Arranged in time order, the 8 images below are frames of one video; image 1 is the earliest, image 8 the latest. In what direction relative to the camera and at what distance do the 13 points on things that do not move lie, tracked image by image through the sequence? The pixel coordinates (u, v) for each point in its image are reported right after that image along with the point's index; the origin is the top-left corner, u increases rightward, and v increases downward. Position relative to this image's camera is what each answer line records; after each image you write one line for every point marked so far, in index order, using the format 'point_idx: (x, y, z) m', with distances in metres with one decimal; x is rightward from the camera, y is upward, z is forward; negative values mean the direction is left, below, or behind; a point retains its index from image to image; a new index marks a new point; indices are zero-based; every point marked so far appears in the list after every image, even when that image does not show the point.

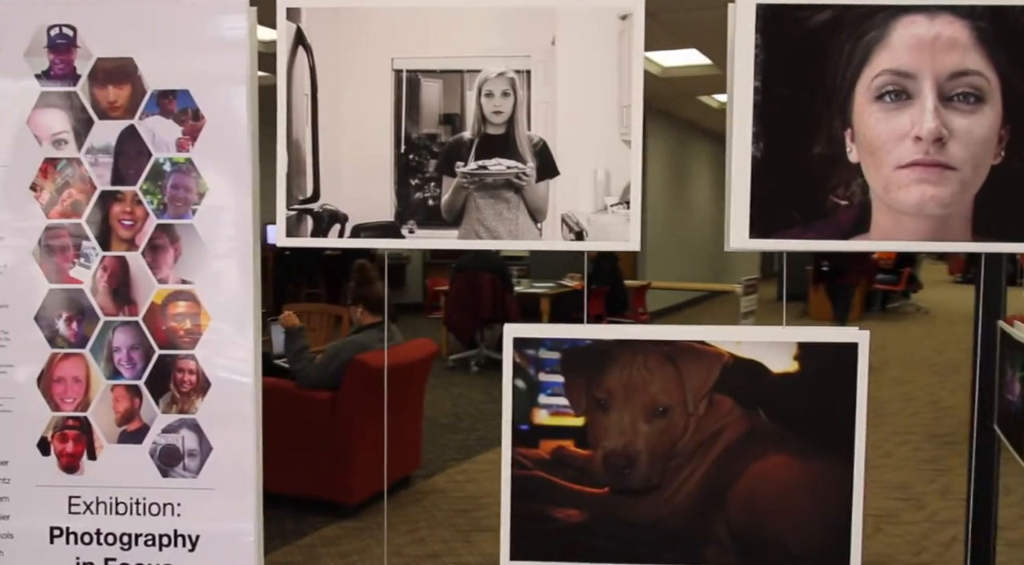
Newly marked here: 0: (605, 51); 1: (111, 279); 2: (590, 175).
0: (+0.2, +0.5, +2.4) m
1: (-0.9, 0.0, +2.4) m
2: (+0.2, +0.2, +2.4) m
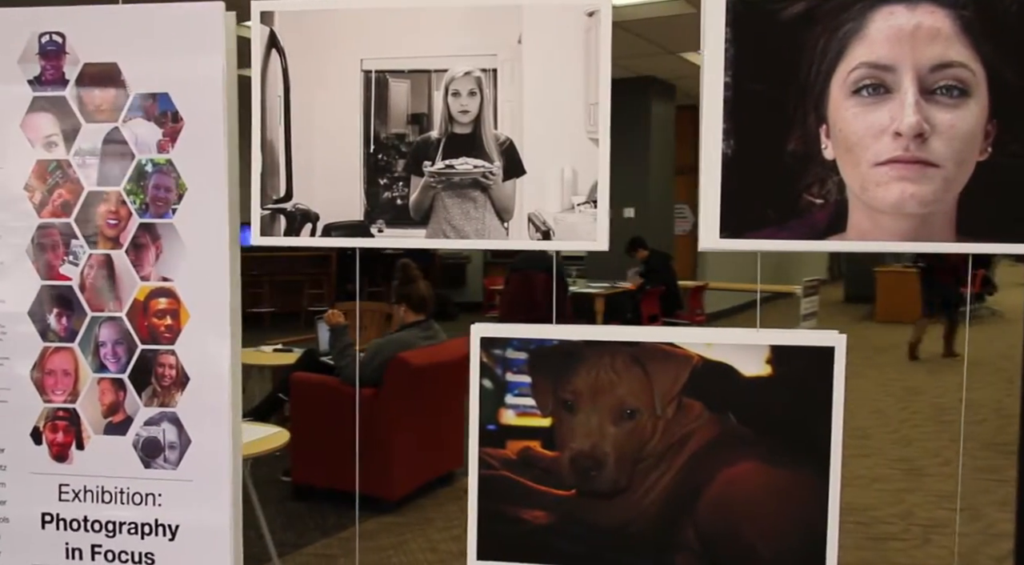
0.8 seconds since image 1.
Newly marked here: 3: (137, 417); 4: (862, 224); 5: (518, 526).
0: (+0.1, +0.5, +2.4) m
1: (-1.0, 0.0, +2.5) m
2: (+0.1, +0.2, +2.4) m
3: (-0.9, -0.3, +2.6) m
4: (+0.8, +0.1, +2.4) m
5: (0.0, -0.6, +2.5) m
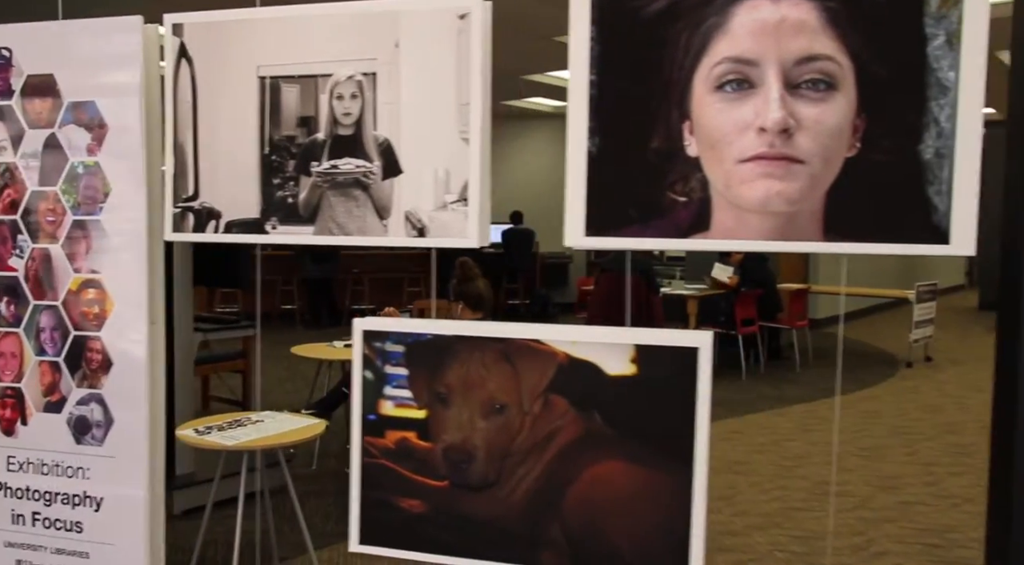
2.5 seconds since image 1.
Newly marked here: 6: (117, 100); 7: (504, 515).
0: (-0.2, +0.5, +2.5) m
1: (-1.2, 0.0, +2.8) m
2: (-0.2, +0.3, +2.5) m
3: (-1.1, -0.3, +2.8) m
4: (+0.5, +0.1, +2.3) m
5: (-0.3, -0.5, +2.6) m
6: (-1.0, +0.5, +2.7) m
7: (0.0, -0.5, +2.5) m
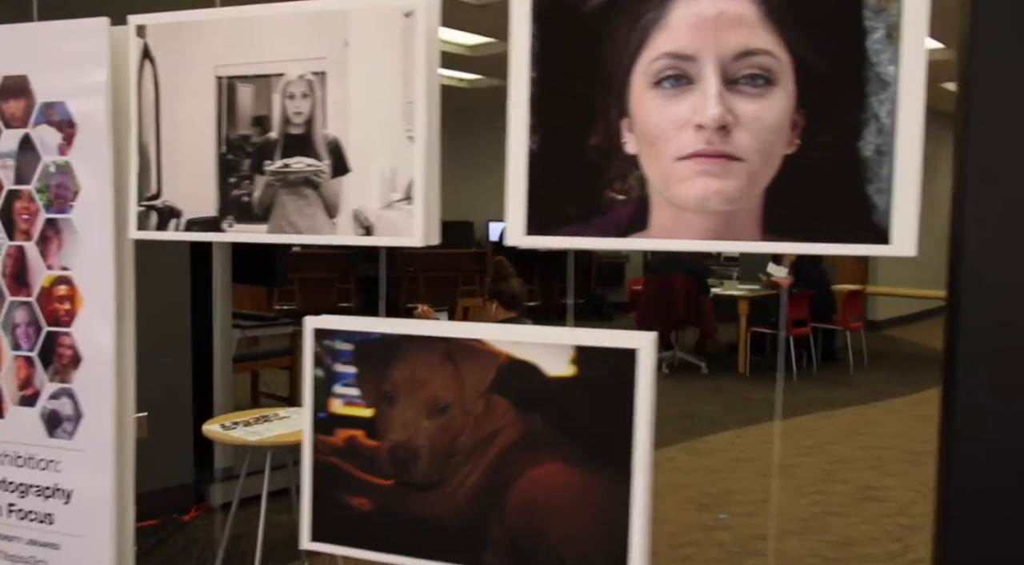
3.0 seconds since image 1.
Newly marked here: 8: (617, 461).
0: (-0.3, +0.5, +2.5) m
1: (-1.3, +0.1, +2.9) m
2: (-0.3, +0.3, +2.5) m
3: (-1.2, -0.3, +2.9) m
4: (+0.3, +0.1, +2.3) m
5: (-0.4, -0.5, +2.6) m
6: (-1.1, +0.5, +2.8) m
7: (-0.1, -0.5, +2.5) m
8: (+0.2, -0.4, +2.4) m
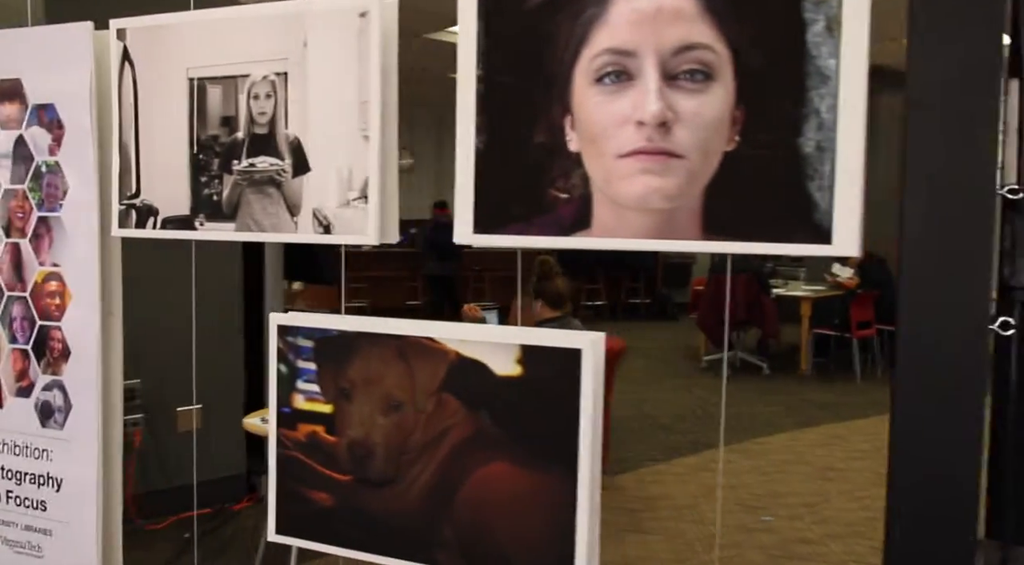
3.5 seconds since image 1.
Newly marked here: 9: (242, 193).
0: (-0.4, +0.5, +2.5) m
1: (-1.4, +0.1, +3.0) m
2: (-0.4, +0.3, +2.5) m
3: (-1.3, -0.3, +3.0) m
4: (+0.2, +0.1, +2.3) m
5: (-0.5, -0.5, +2.6) m
6: (-1.2, +0.5, +2.9) m
7: (-0.3, -0.5, +2.5) m
8: (+0.1, -0.4, +2.3) m
9: (-0.7, +0.2, +2.6) m
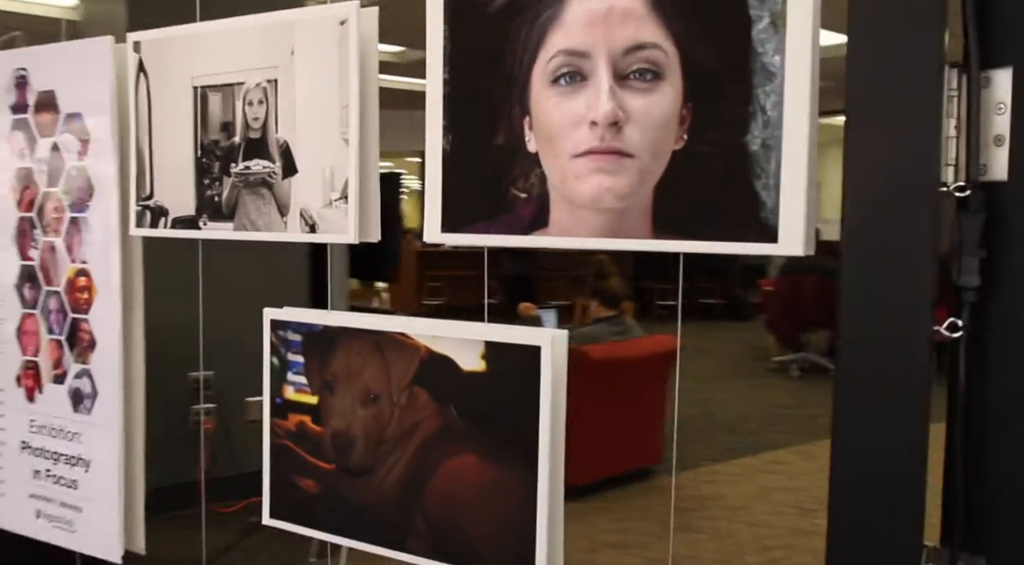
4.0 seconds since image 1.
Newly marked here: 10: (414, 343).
0: (-0.4, +0.5, +2.6) m
1: (-1.4, +0.1, +3.2) m
2: (-0.5, +0.3, +2.6) m
3: (-1.3, -0.3, +3.2) m
4: (+0.1, +0.1, +2.3) m
5: (-0.5, -0.5, +2.7) m
6: (-1.2, +0.5, +3.0) m
7: (-0.3, -0.5, +2.6) m
8: (0.0, -0.4, +2.4) m
9: (-0.7, +0.2, +2.8) m
10: (-0.2, -0.1, +2.5) m
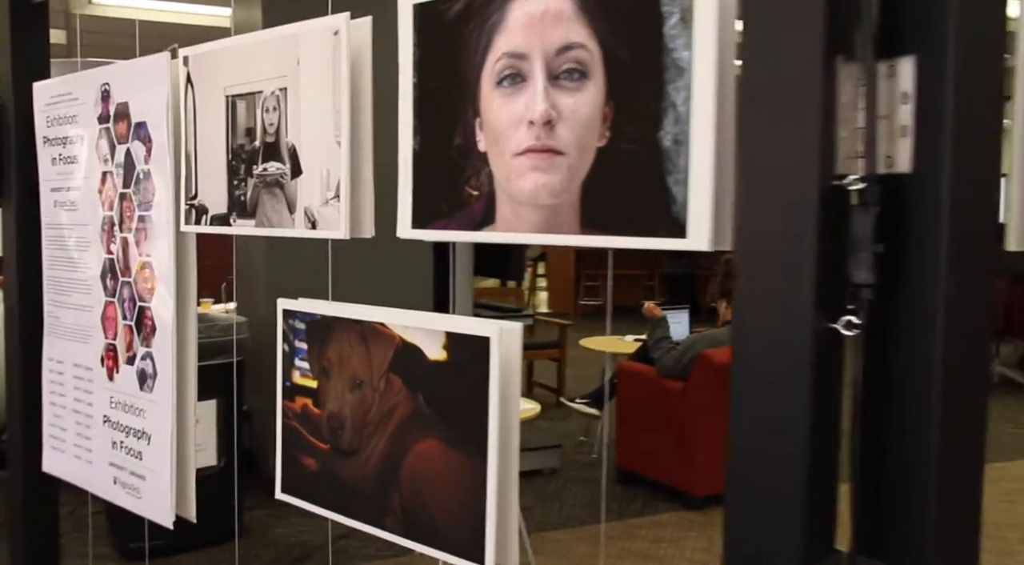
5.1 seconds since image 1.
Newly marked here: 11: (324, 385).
0: (-0.5, +0.6, +2.8) m
1: (-1.3, +0.1, +3.6) m
2: (-0.5, +0.3, +2.8) m
3: (-1.2, -0.2, +3.5) m
4: (0.0, +0.1, +2.4) m
5: (-0.6, -0.5, +2.9) m
6: (-1.1, +0.5, +3.4) m
7: (-0.4, -0.5, +2.7) m
8: (-0.1, -0.4, +2.5) m
9: (-0.7, +0.2, +3.0) m
10: (-0.3, -0.1, +2.6) m
11: (-0.5, -0.3, +2.8) m
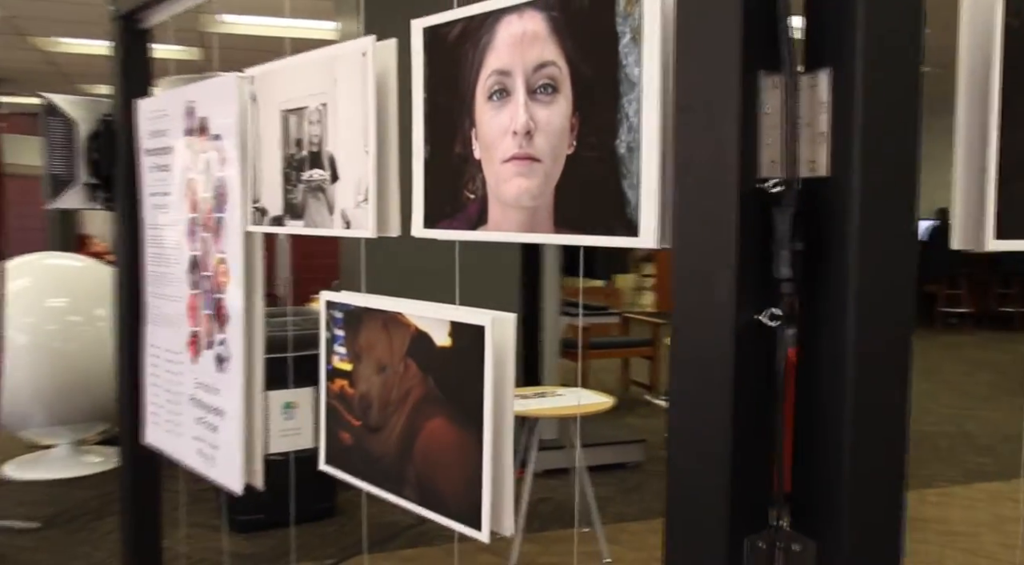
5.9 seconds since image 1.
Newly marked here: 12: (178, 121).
0: (-0.4, +0.6, +3.1) m
1: (-1.1, +0.1, +4.0) m
2: (-0.5, +0.3, +3.1) m
3: (-1.1, -0.2, +4.0) m
4: (0.0, +0.2, +2.6) m
5: (-0.5, -0.5, +3.3) m
6: (-1.0, +0.5, +3.8) m
7: (-0.4, -0.5, +3.1) m
8: (-0.1, -0.4, +2.7) m
9: (-0.6, +0.3, +3.4) m
10: (-0.3, -0.1, +2.9) m
11: (-0.5, -0.3, +3.2) m
12: (-1.2, +0.6, +4.0) m
